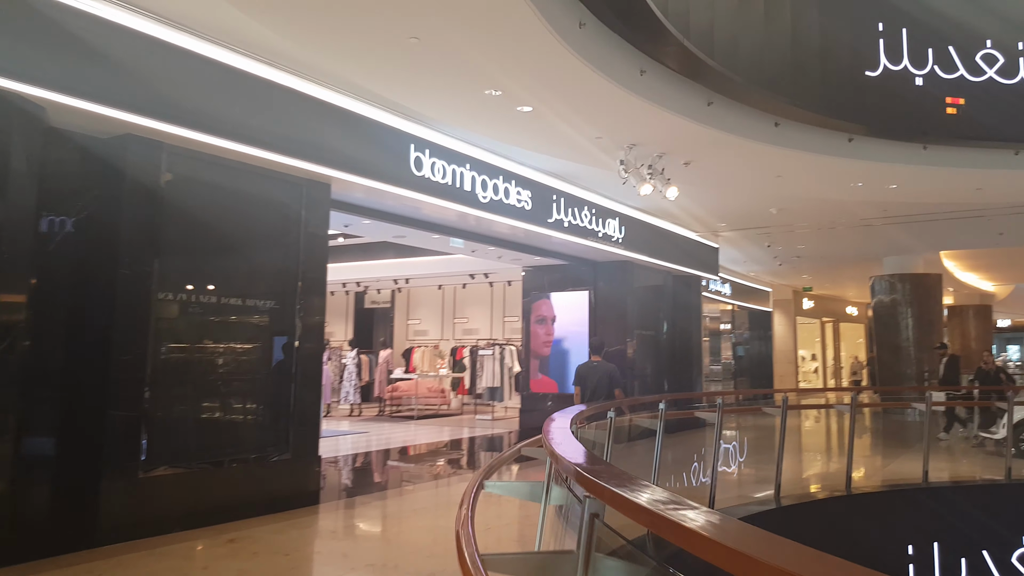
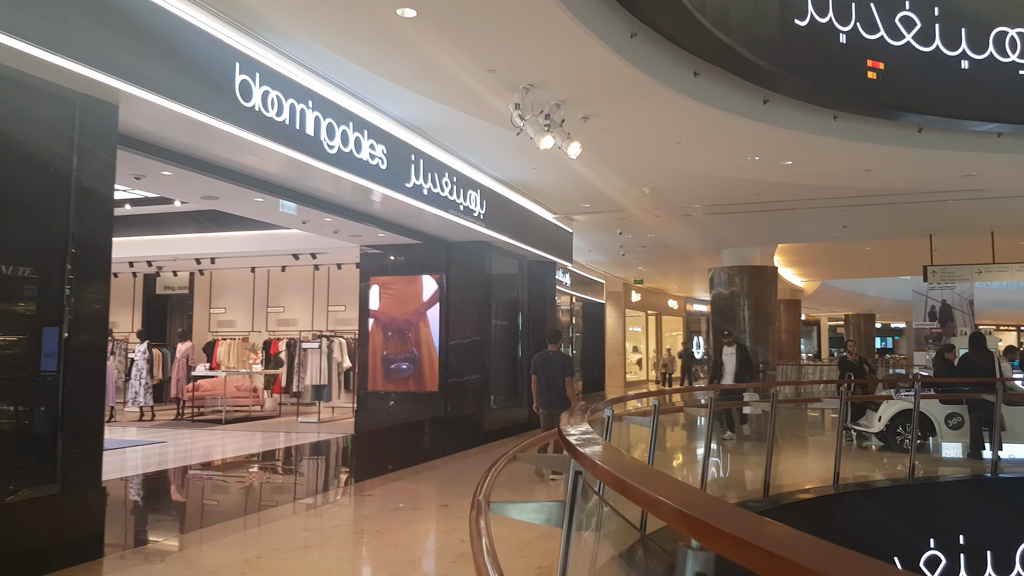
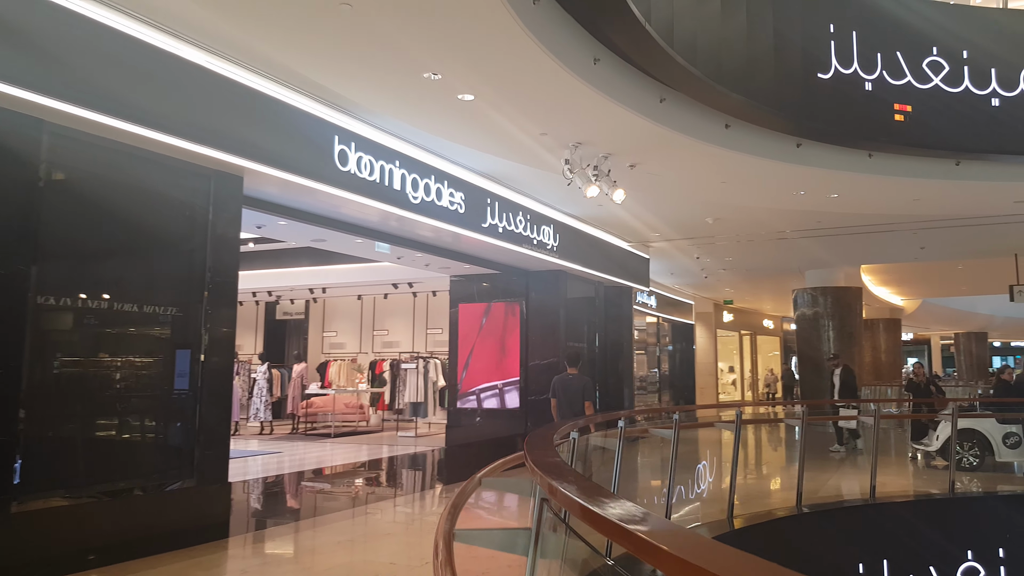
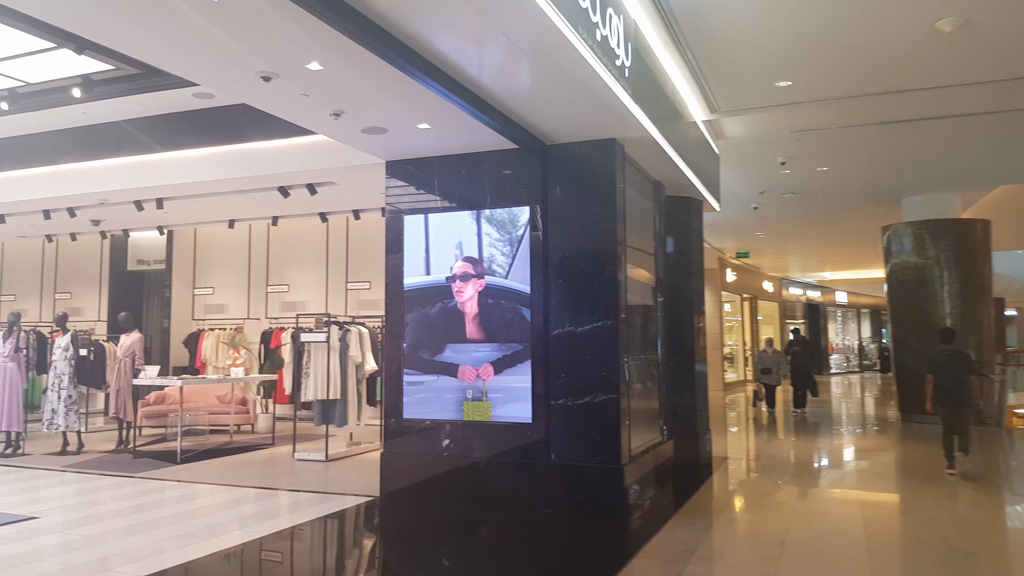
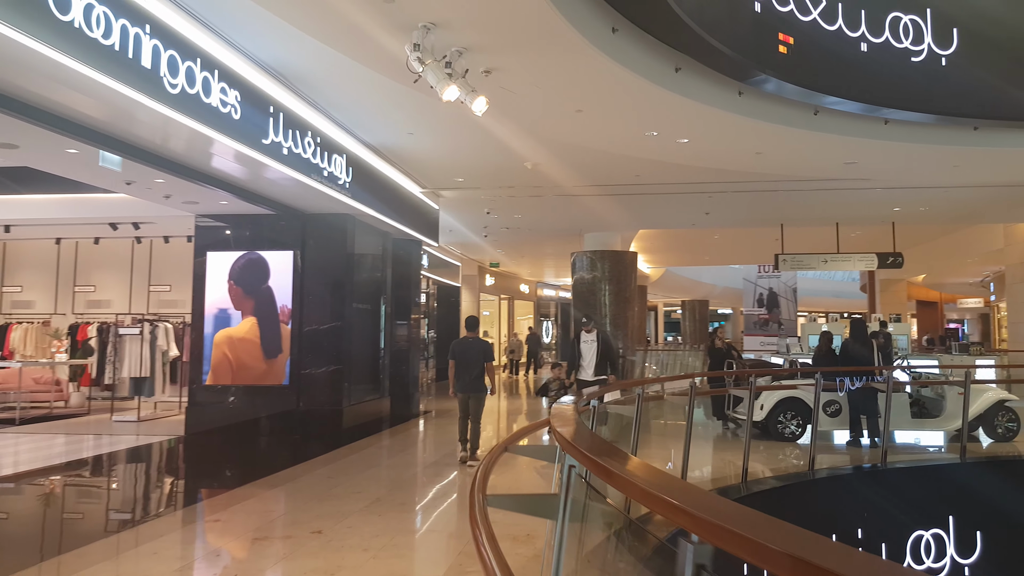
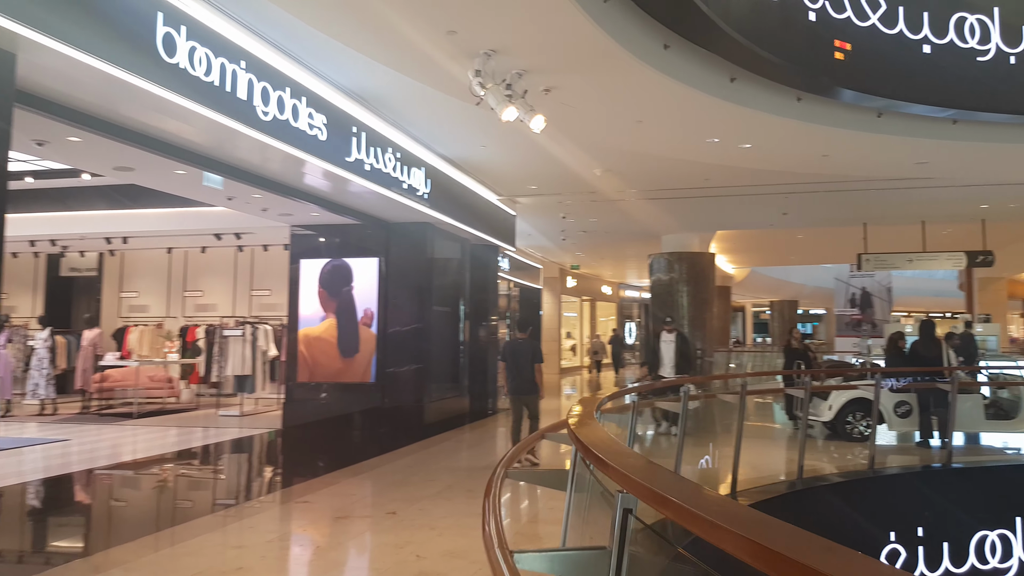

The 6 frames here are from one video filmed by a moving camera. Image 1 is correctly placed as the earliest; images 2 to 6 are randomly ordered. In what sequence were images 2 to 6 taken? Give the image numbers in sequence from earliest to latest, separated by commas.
3, 2, 6, 5, 4
